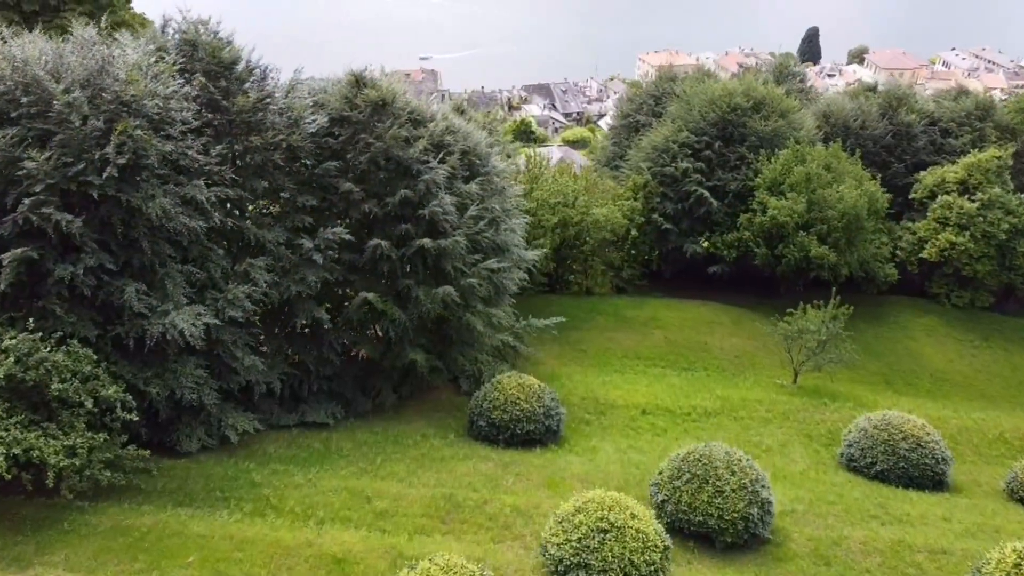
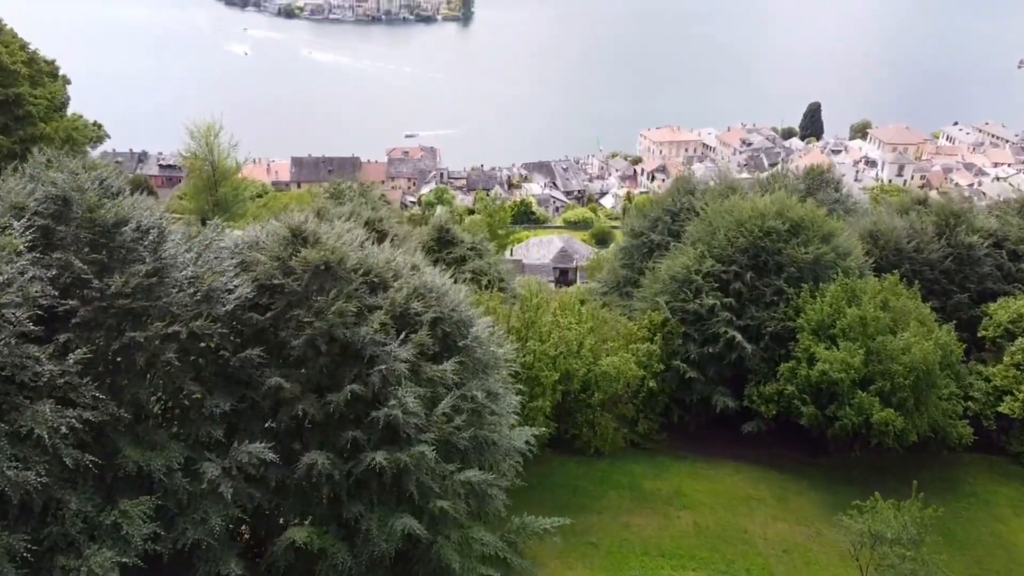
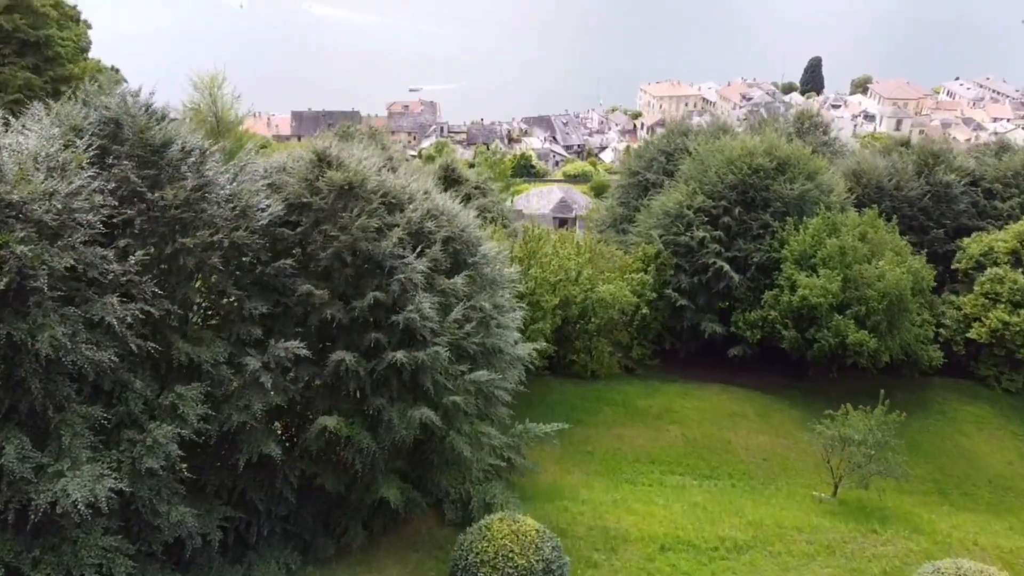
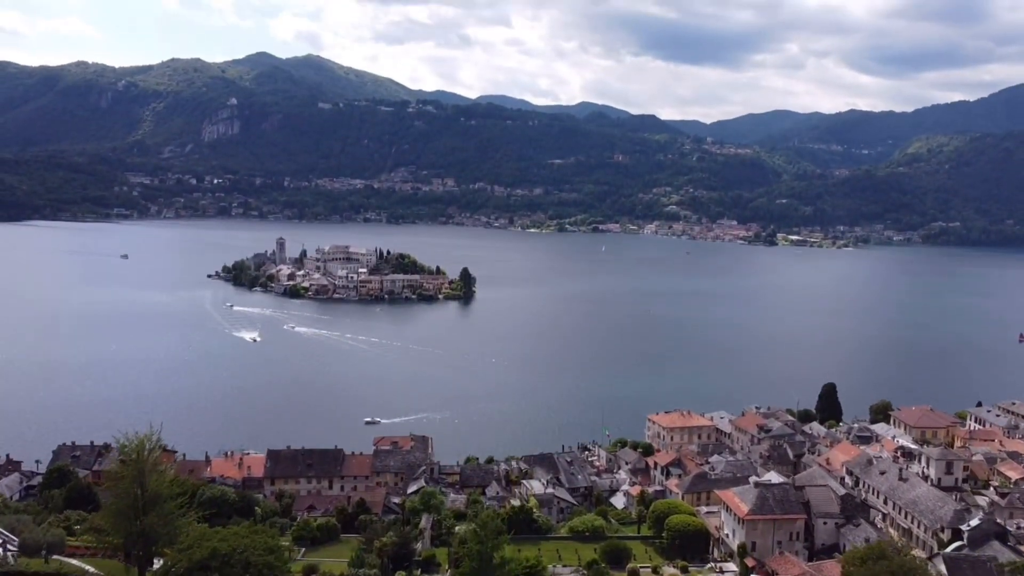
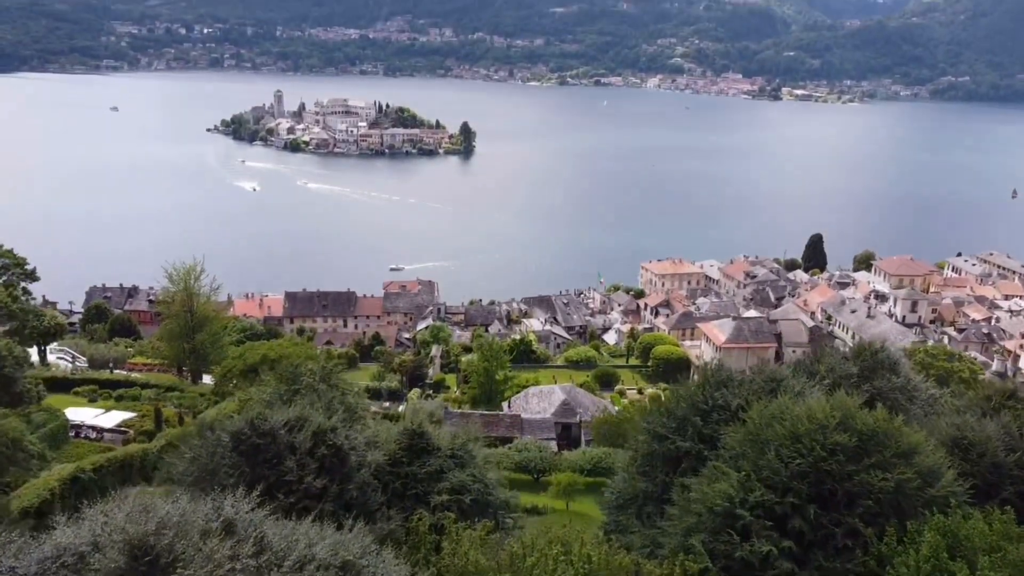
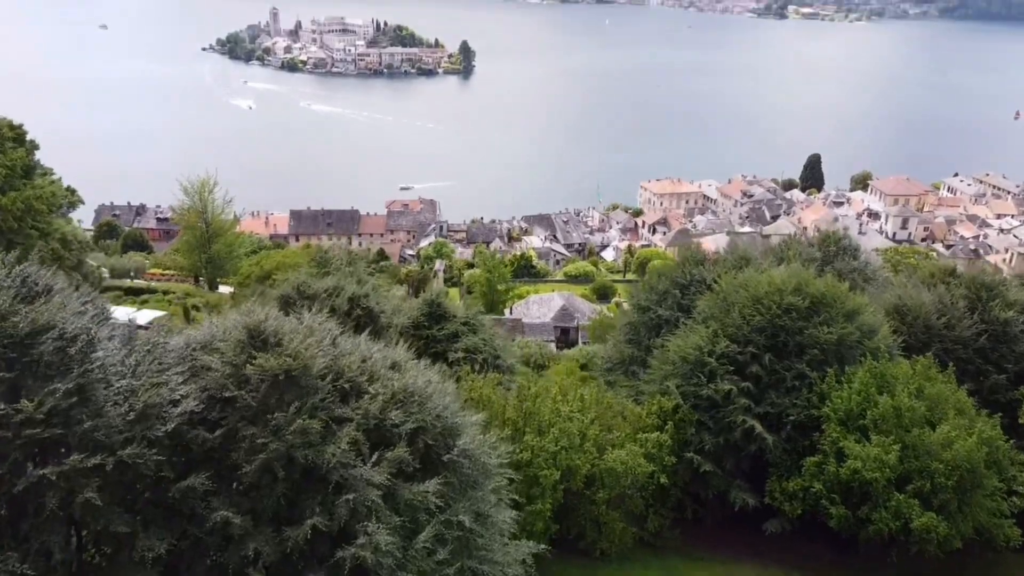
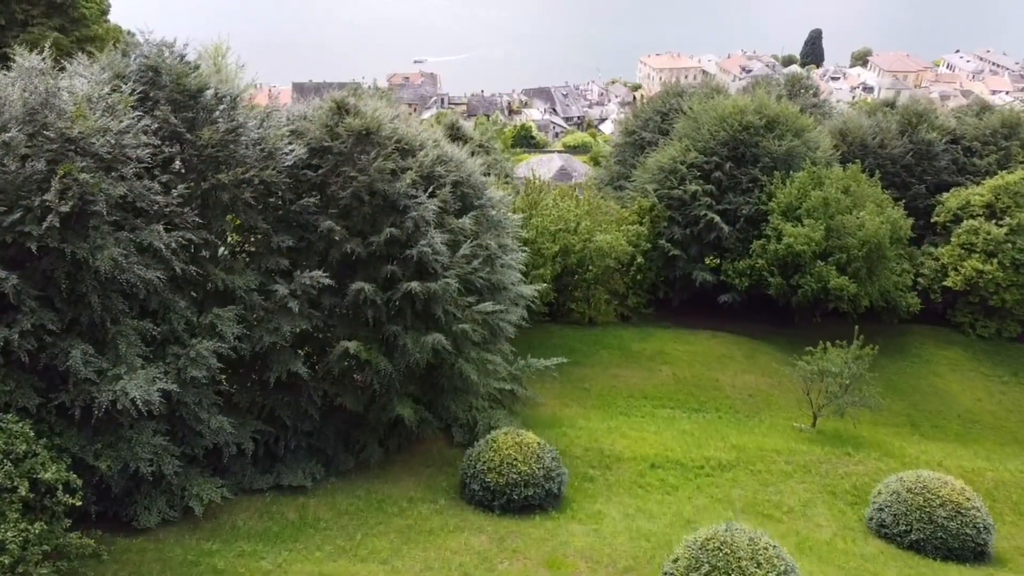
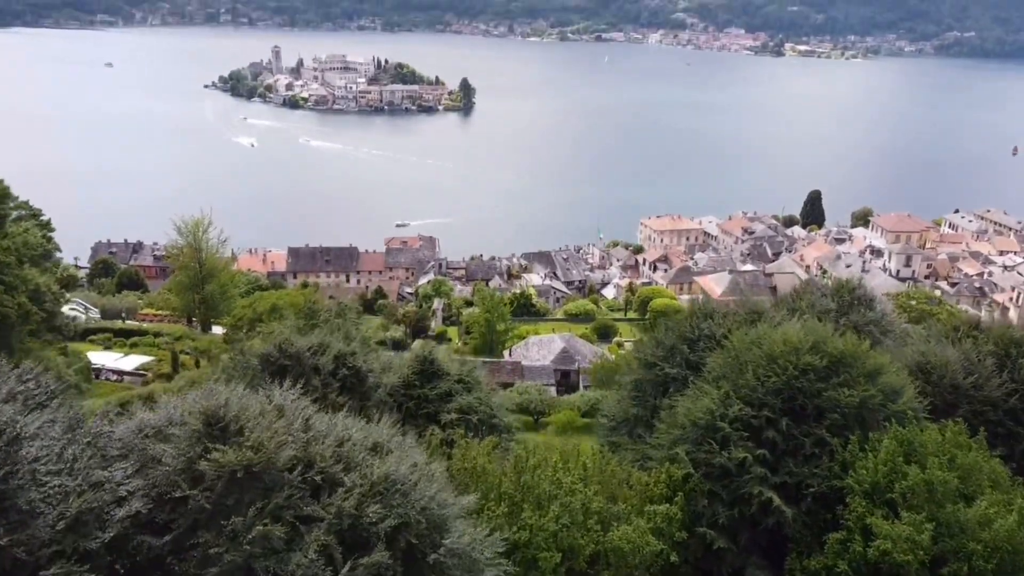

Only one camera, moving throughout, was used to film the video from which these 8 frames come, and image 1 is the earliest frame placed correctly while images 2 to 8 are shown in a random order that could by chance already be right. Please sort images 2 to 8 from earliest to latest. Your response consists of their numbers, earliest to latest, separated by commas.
7, 3, 2, 6, 8, 5, 4
